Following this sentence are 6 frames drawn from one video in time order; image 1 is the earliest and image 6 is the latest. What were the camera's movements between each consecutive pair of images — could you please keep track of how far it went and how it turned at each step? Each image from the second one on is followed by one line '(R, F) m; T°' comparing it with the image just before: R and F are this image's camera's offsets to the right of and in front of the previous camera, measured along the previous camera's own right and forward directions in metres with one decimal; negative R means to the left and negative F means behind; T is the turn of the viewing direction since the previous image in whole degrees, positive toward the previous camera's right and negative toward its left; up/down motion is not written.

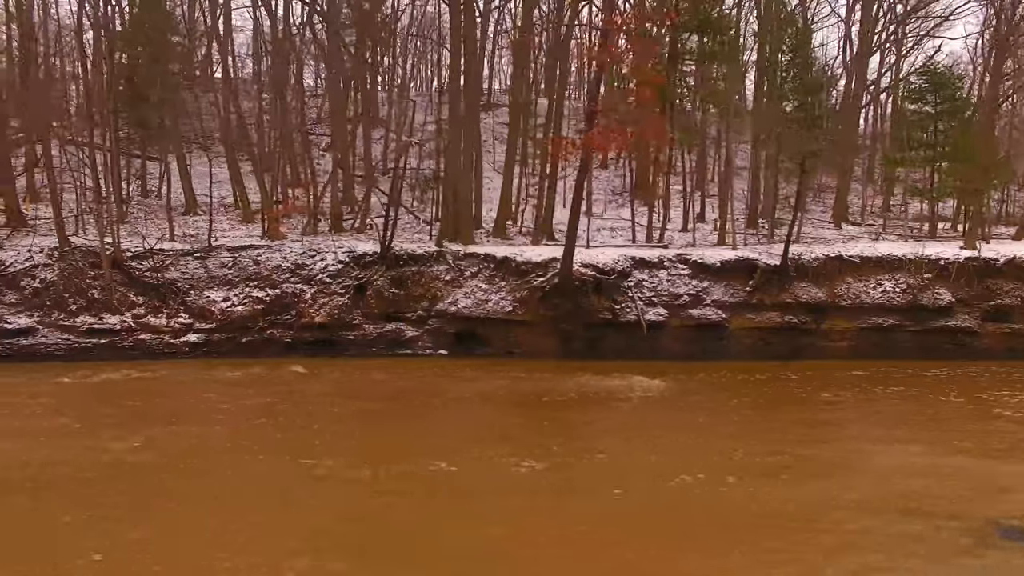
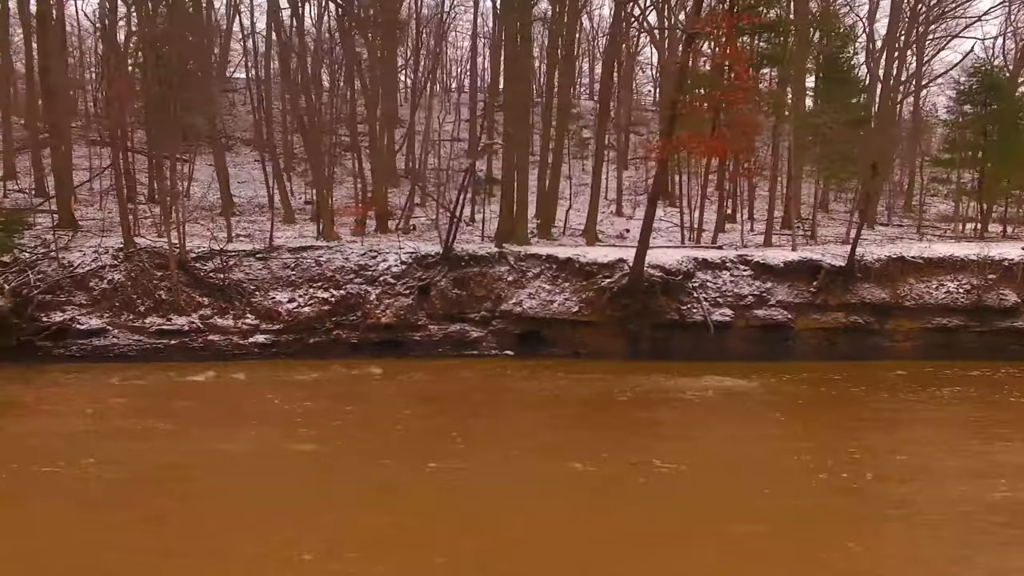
(-0.9, -0.1) m; 0°
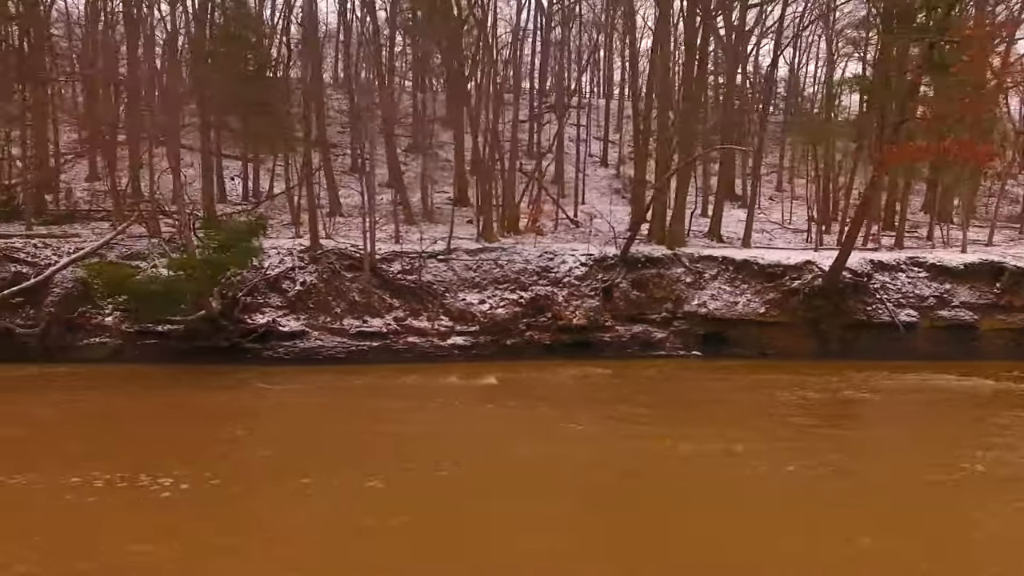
(-2.7, -0.2) m; +1°
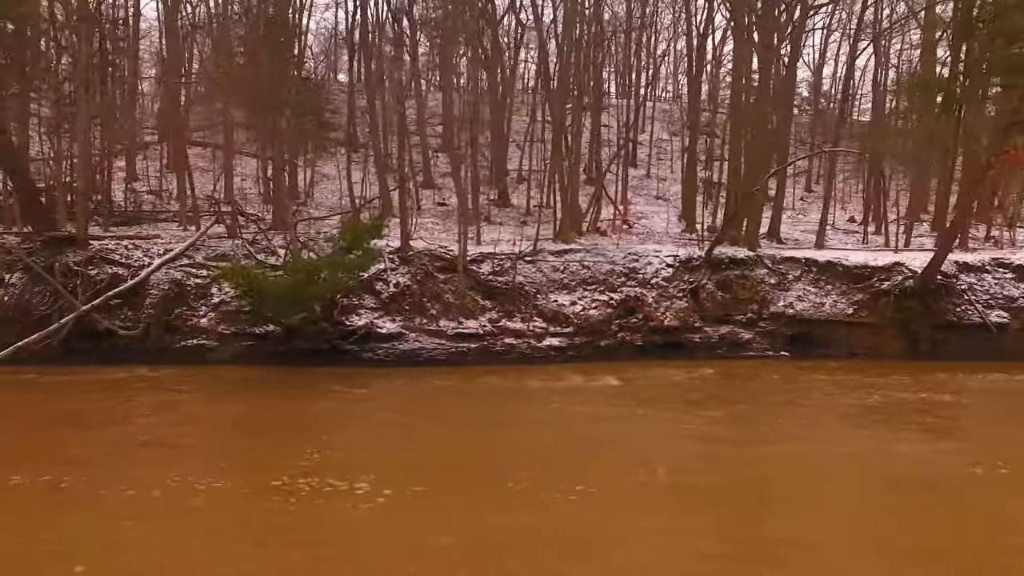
(-1.3, 0.0) m; +1°
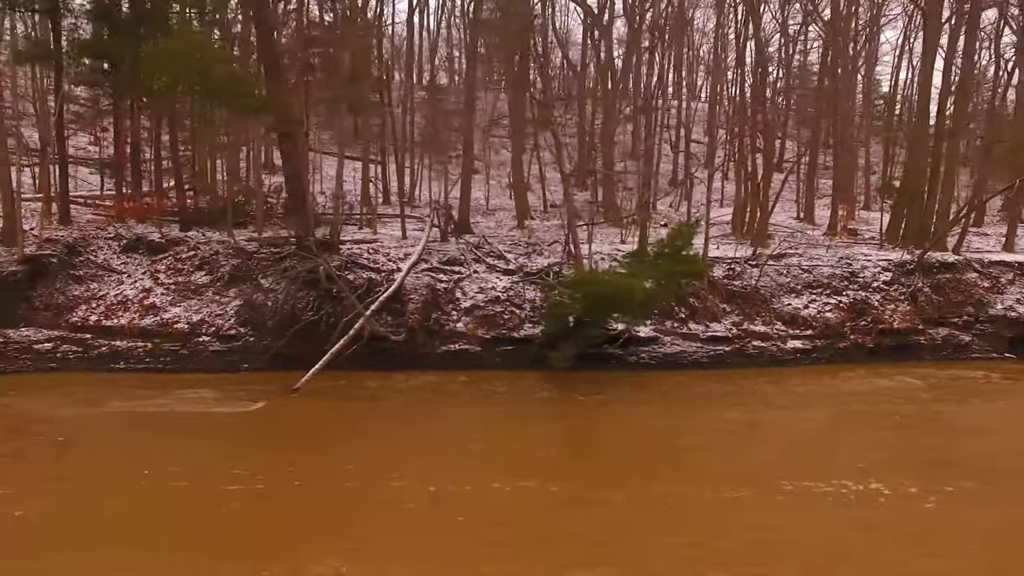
(-3.4, -0.1) m; +1°
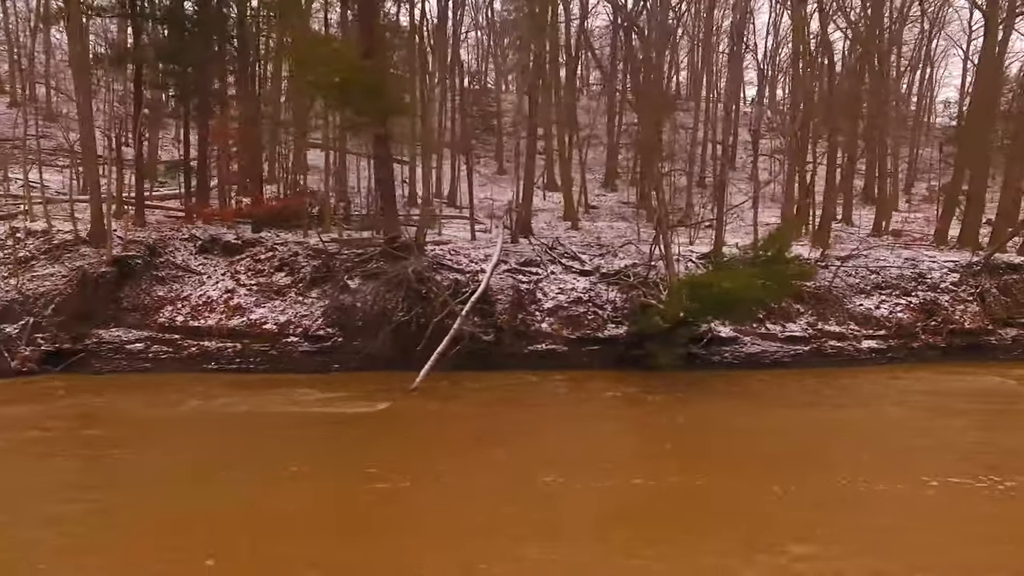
(-1.1, -0.1) m; 0°
